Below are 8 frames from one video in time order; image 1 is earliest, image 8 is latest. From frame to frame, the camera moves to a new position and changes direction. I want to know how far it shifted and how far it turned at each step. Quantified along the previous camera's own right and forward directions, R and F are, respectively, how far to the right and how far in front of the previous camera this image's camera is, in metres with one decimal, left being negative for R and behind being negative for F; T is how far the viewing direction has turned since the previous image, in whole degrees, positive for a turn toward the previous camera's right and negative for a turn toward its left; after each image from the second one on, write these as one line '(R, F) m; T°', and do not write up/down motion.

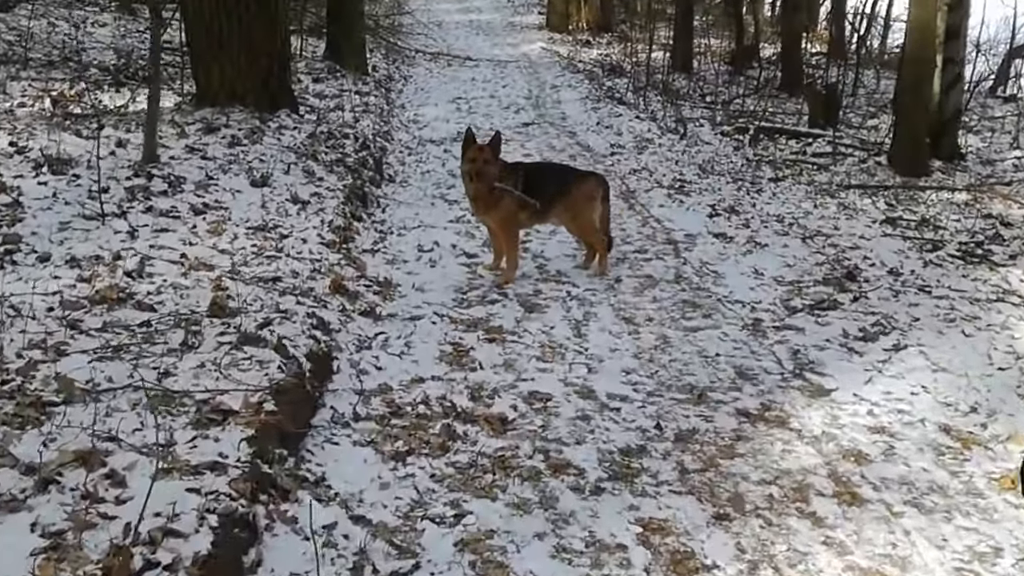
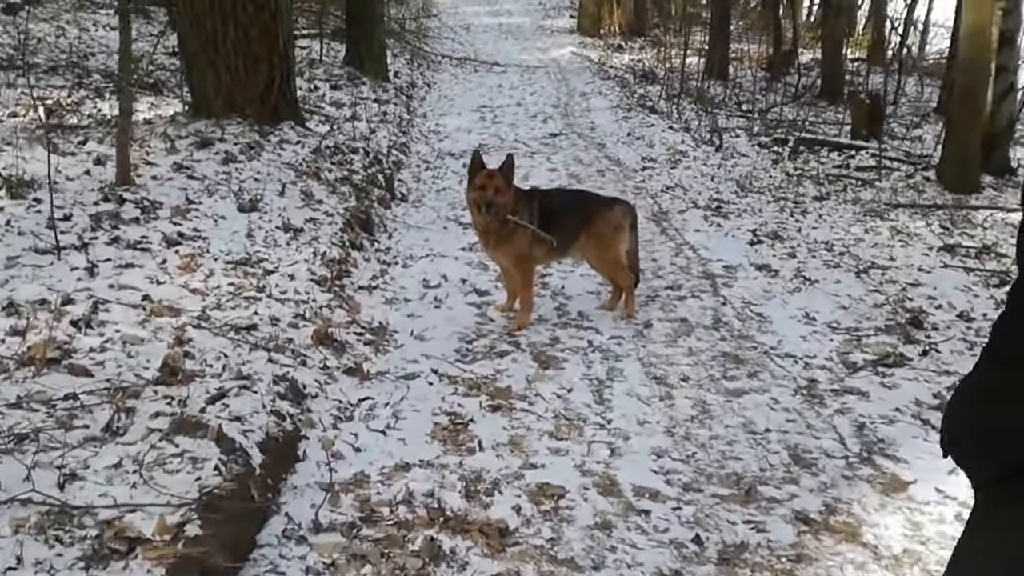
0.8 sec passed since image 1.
(+0.1, +1.0) m; -2°
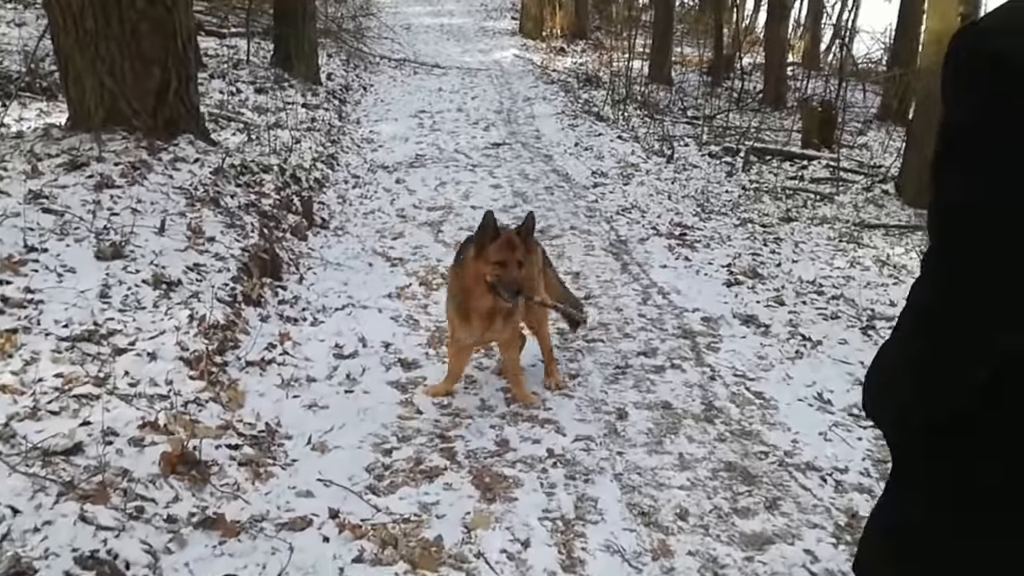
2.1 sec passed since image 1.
(0.0, +1.7) m; +3°
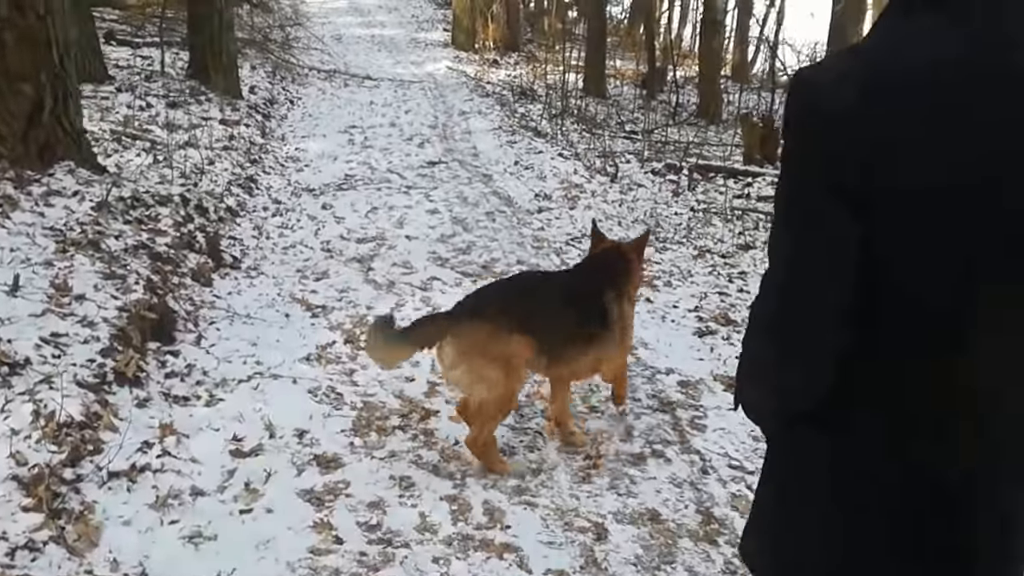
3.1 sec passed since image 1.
(0.0, +1.3) m; +3°
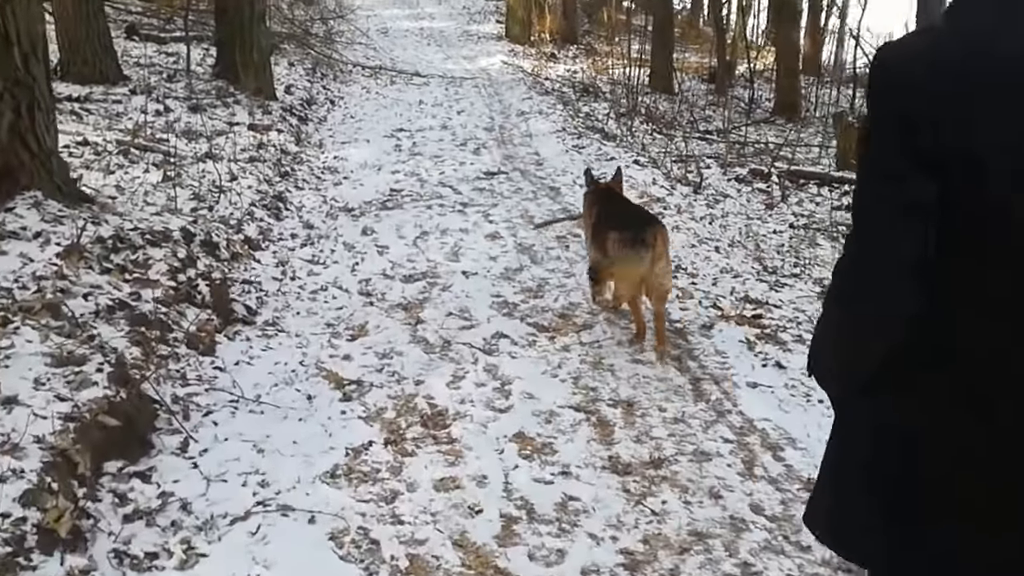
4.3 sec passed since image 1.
(-0.2, +1.9) m; -3°
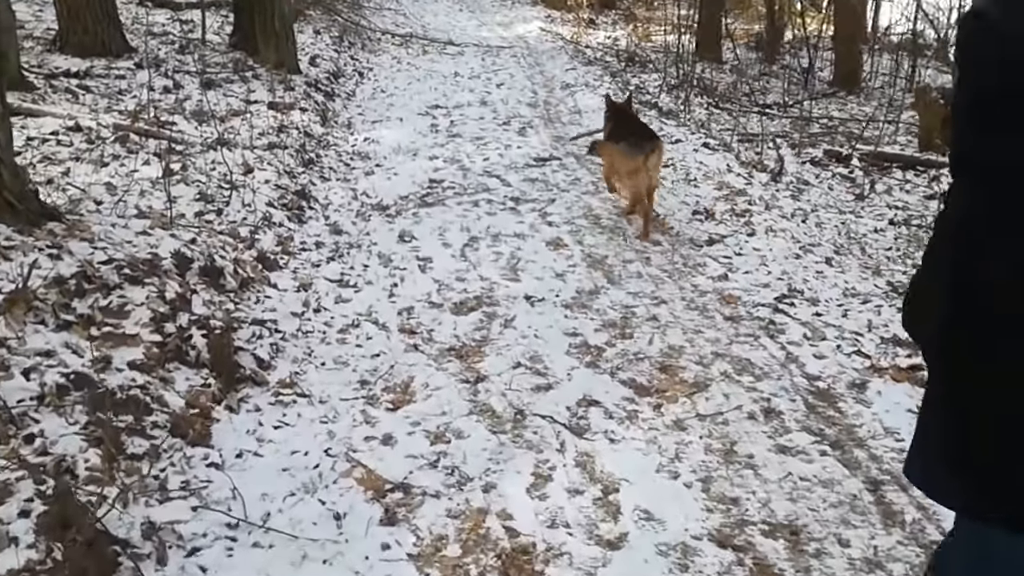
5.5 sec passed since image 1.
(-0.3, +1.7) m; -1°
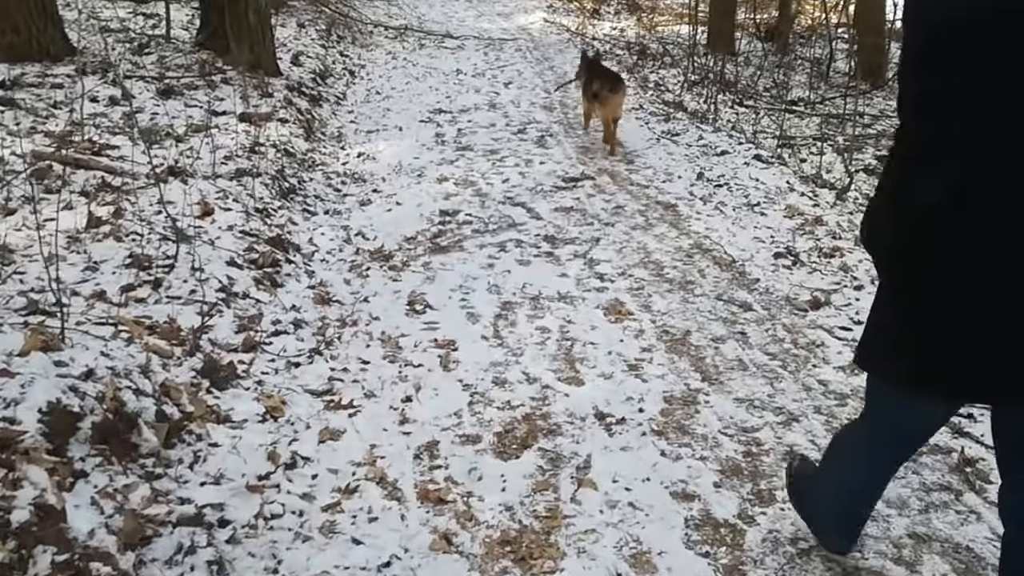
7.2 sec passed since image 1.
(-0.3, +2.3) m; 0°
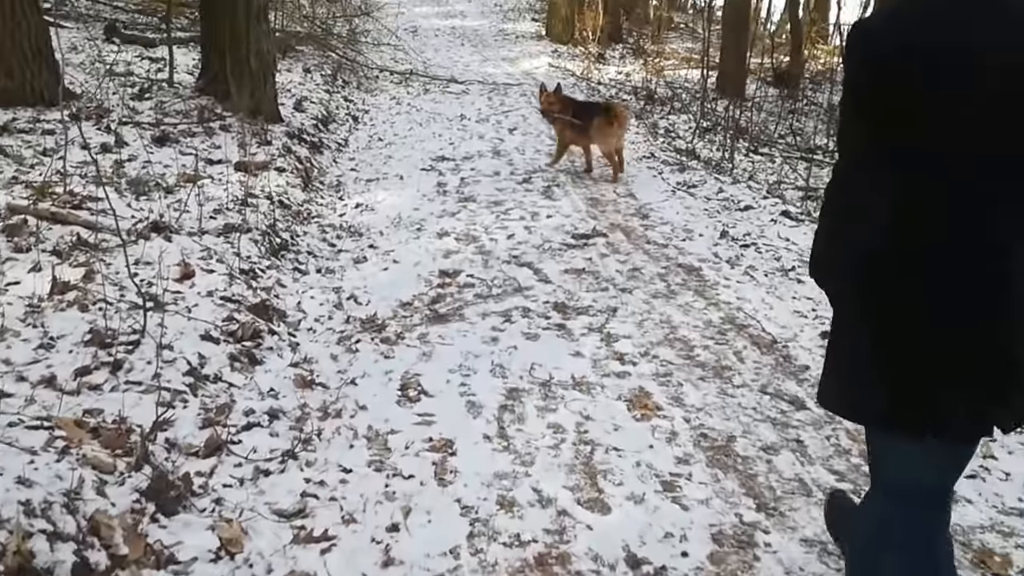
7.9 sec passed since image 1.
(0.0, +1.1) m; 0°
